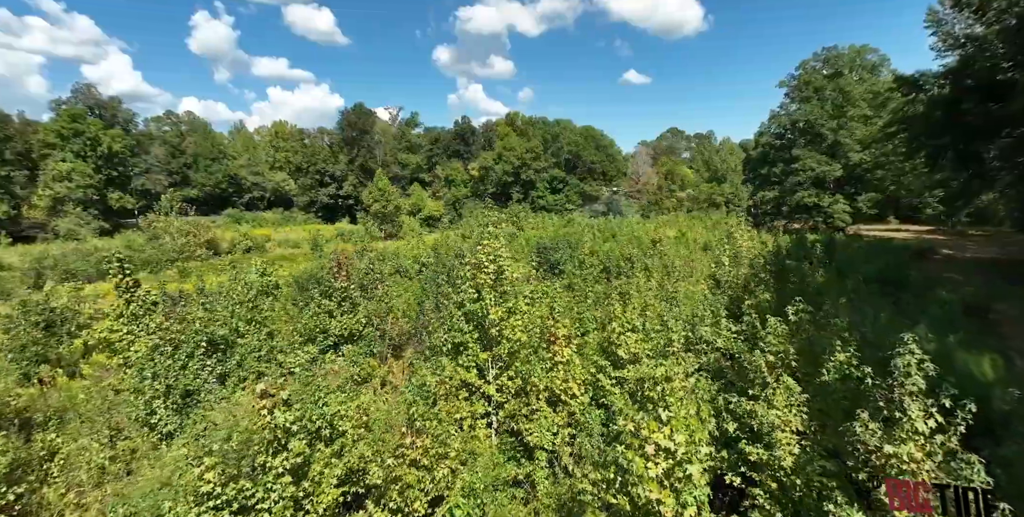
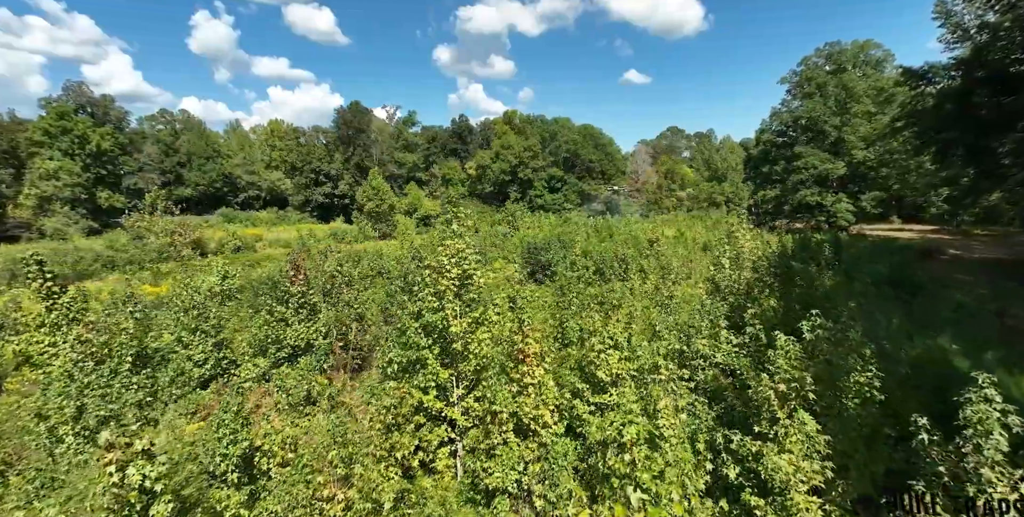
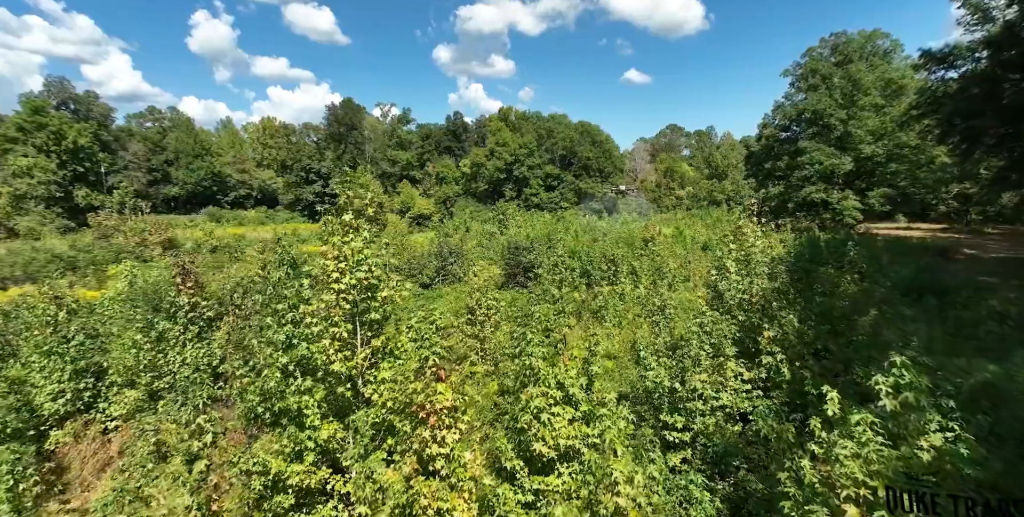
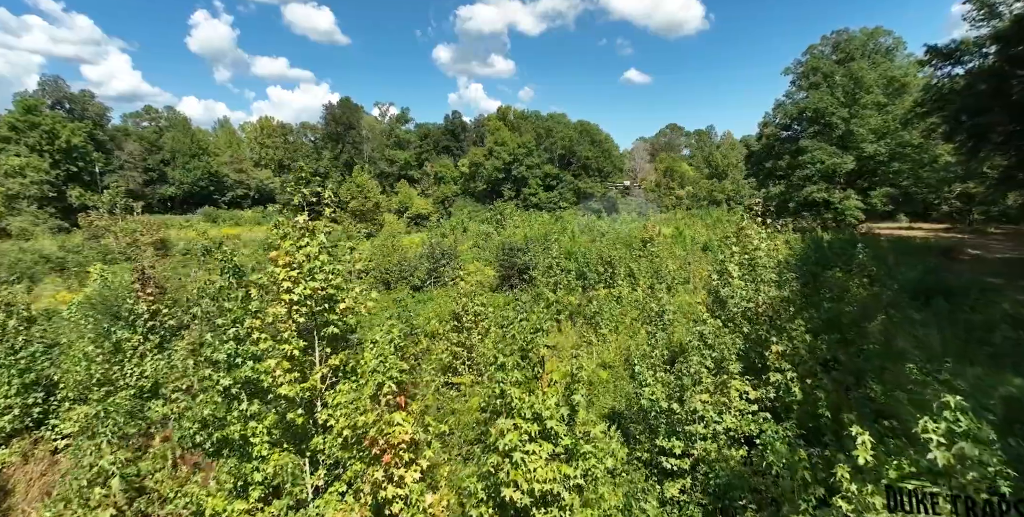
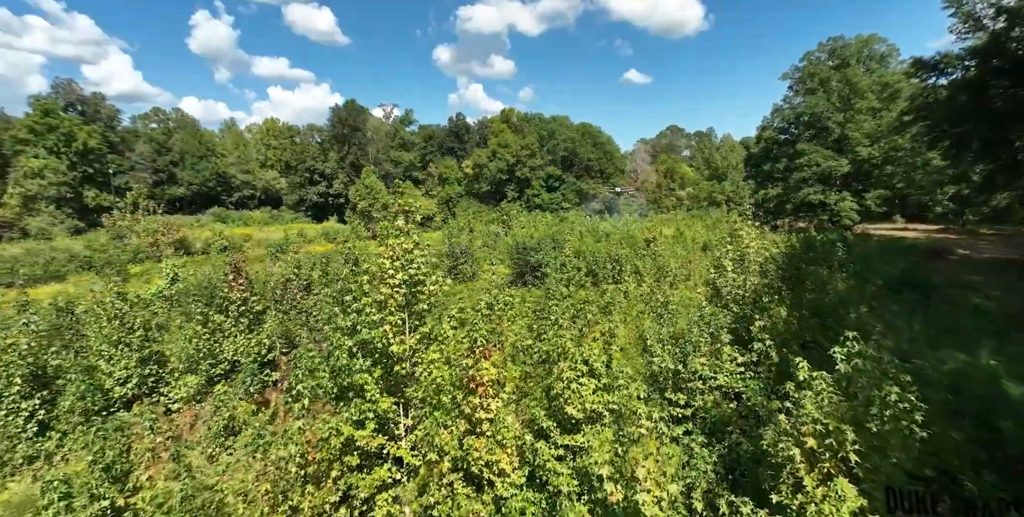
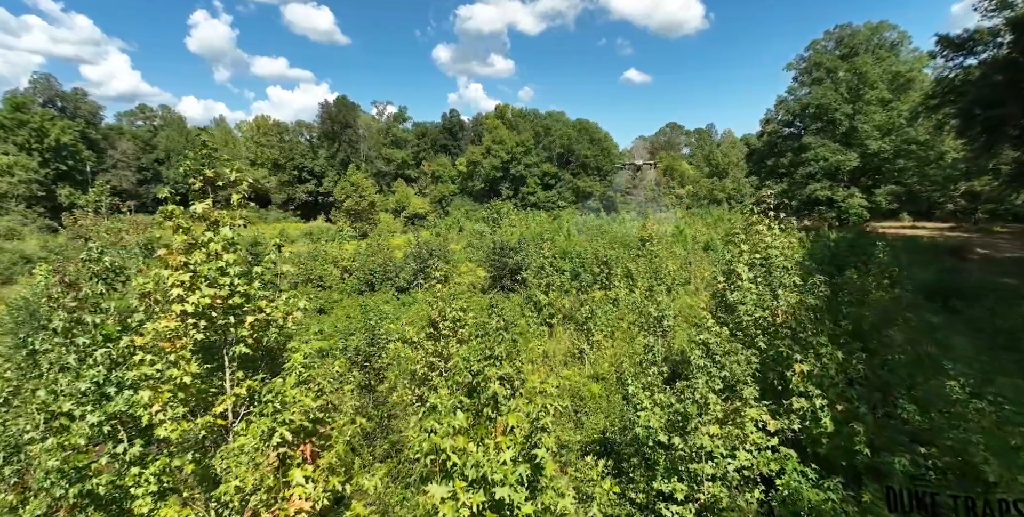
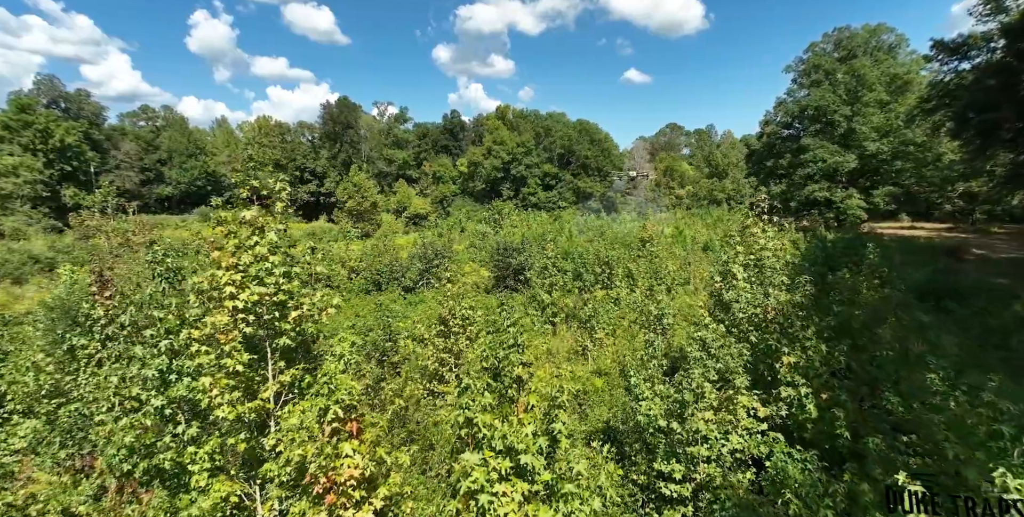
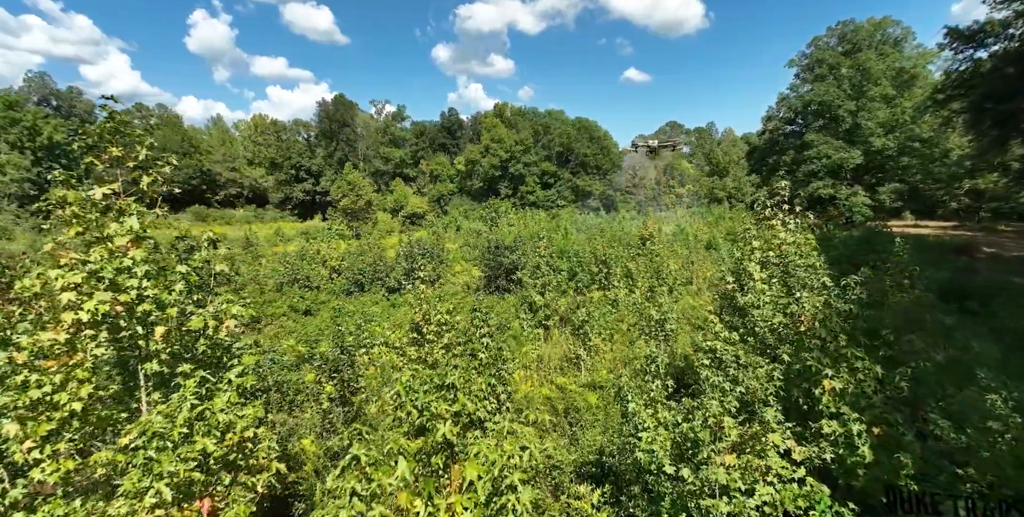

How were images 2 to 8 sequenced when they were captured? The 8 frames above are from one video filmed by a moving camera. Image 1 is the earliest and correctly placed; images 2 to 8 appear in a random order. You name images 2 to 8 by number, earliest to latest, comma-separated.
2, 5, 3, 4, 7, 6, 8
